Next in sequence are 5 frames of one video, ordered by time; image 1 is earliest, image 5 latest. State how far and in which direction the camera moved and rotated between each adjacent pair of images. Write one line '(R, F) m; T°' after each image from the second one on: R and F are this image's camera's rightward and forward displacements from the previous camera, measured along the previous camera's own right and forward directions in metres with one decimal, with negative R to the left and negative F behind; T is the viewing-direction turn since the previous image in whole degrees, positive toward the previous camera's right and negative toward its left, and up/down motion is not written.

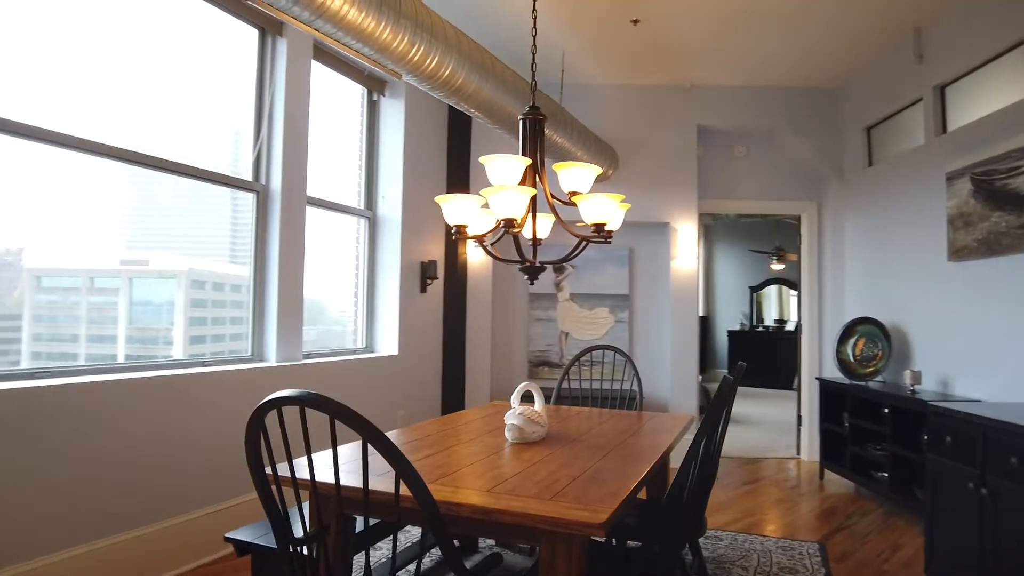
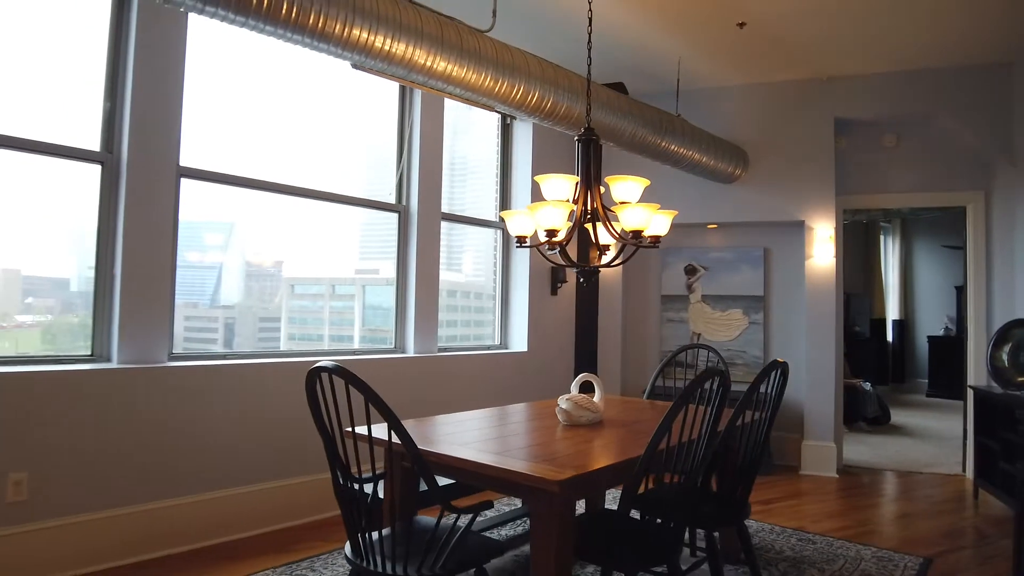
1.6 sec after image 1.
(+0.6, -0.3) m; -18°
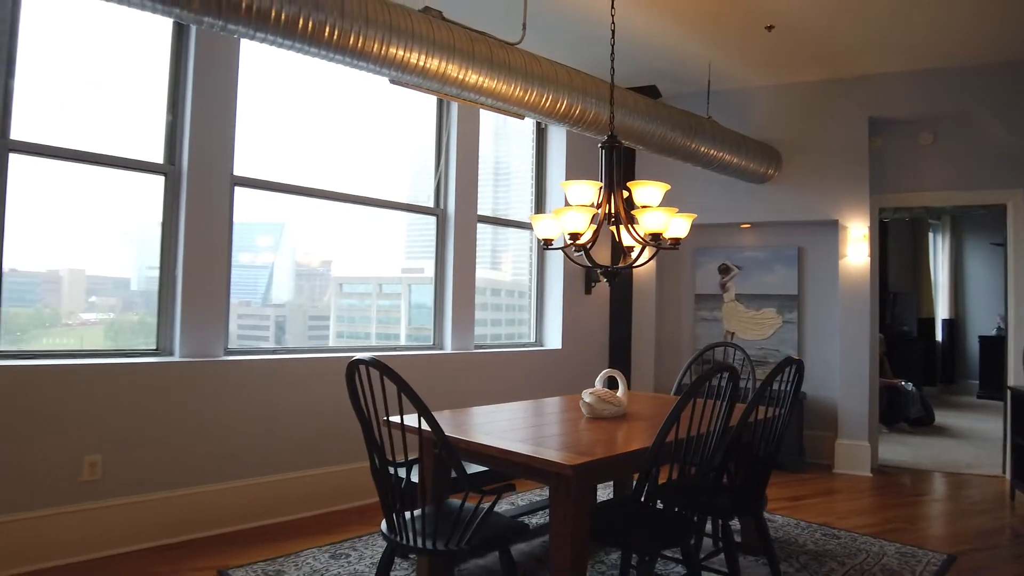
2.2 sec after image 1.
(+0.1, -0.2) m; -4°
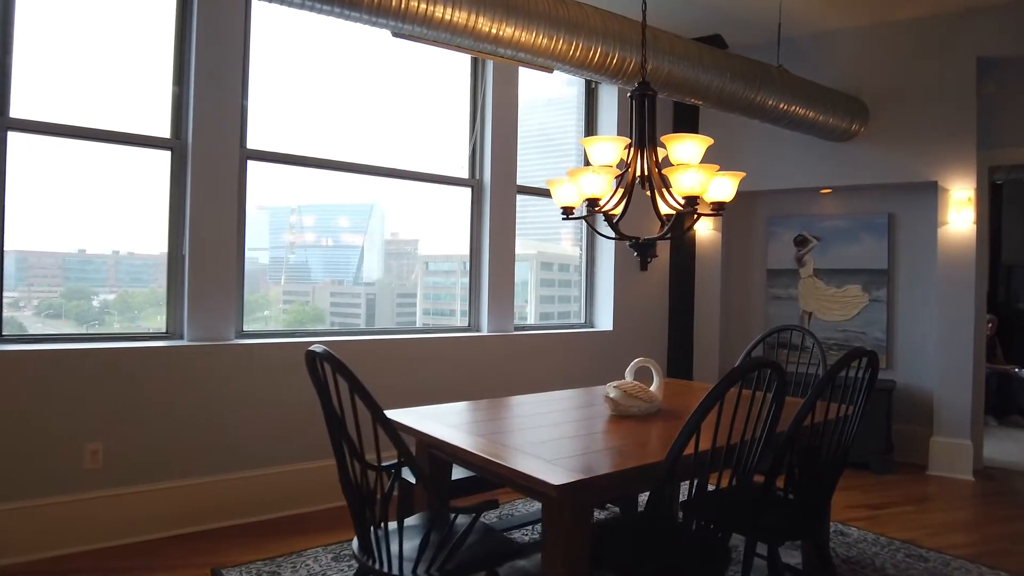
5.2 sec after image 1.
(+0.3, +0.4) m; -7°
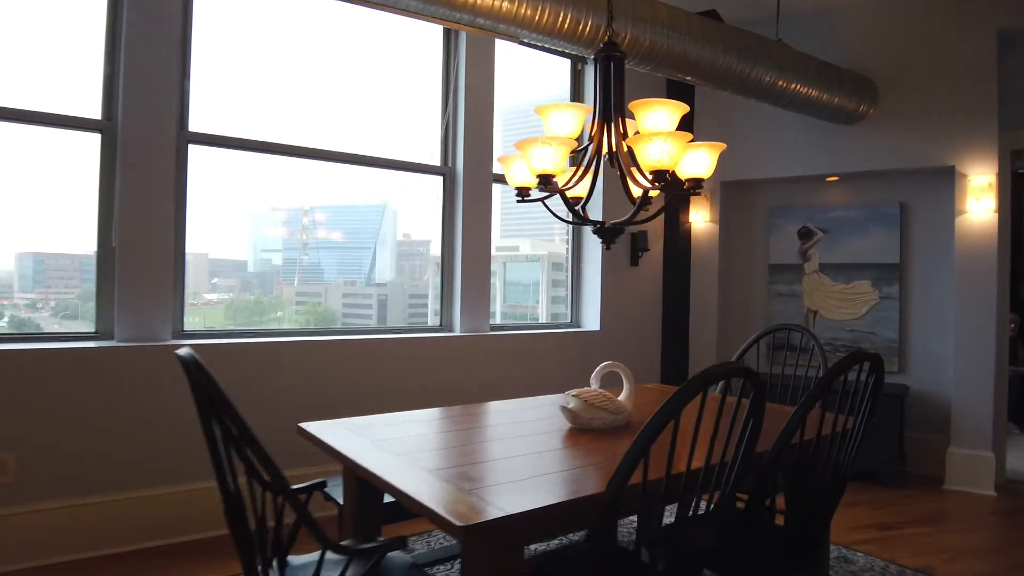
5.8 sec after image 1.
(+0.2, +0.3) m; -1°
